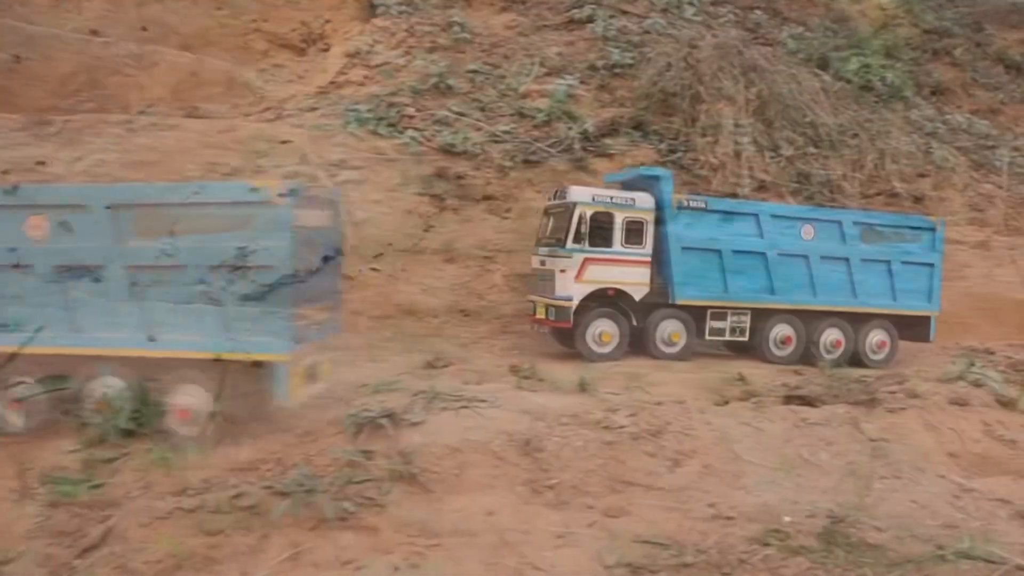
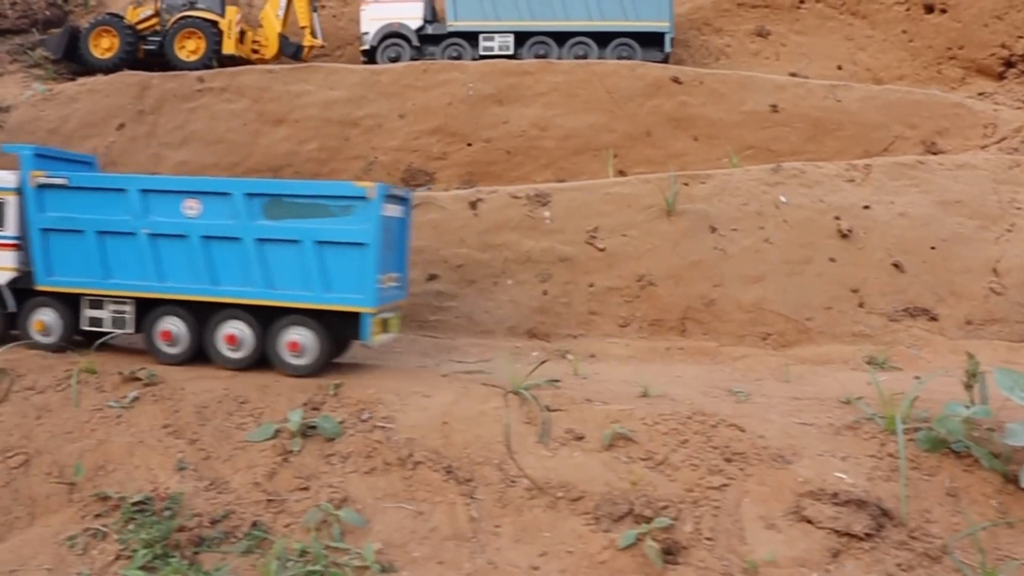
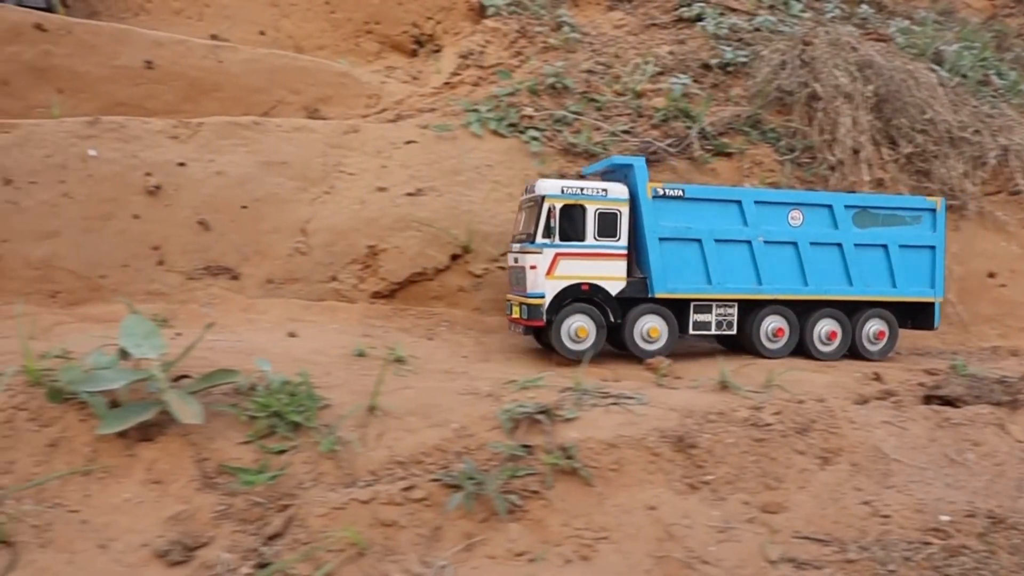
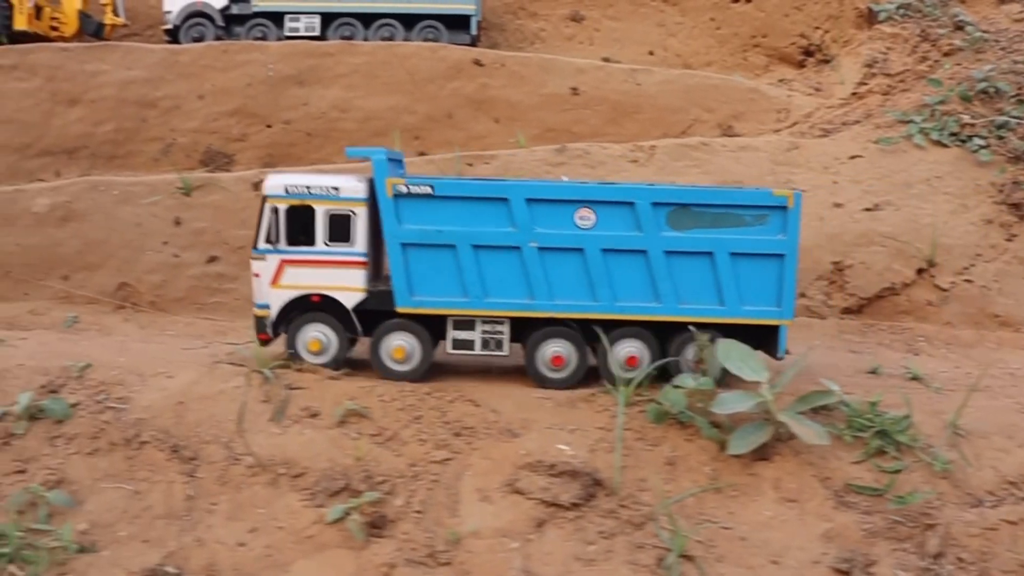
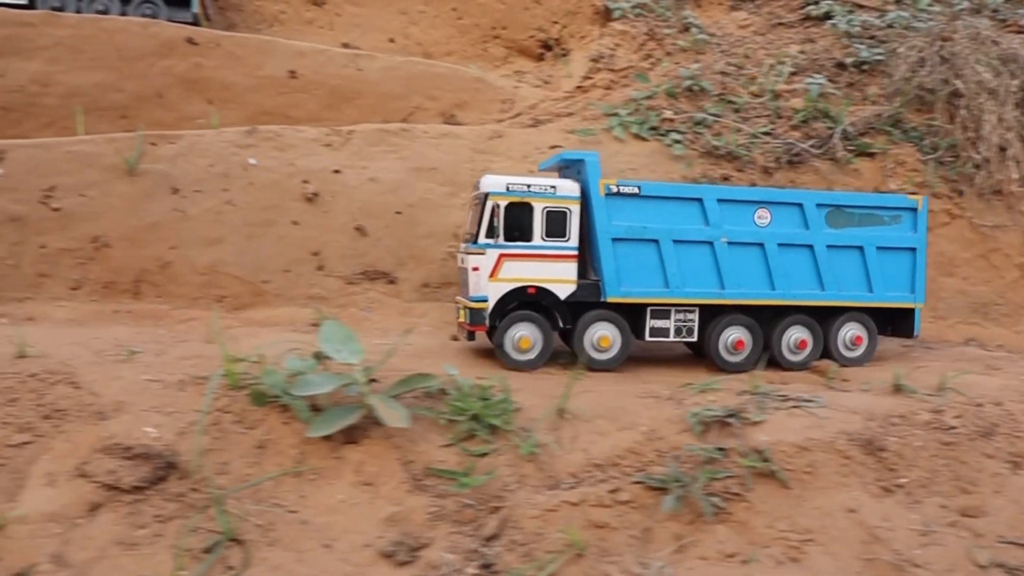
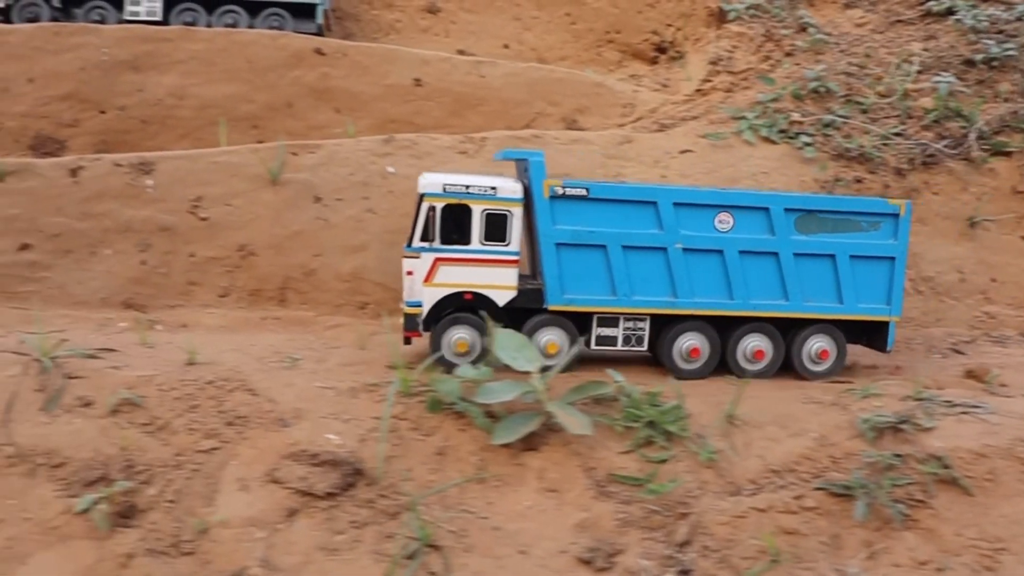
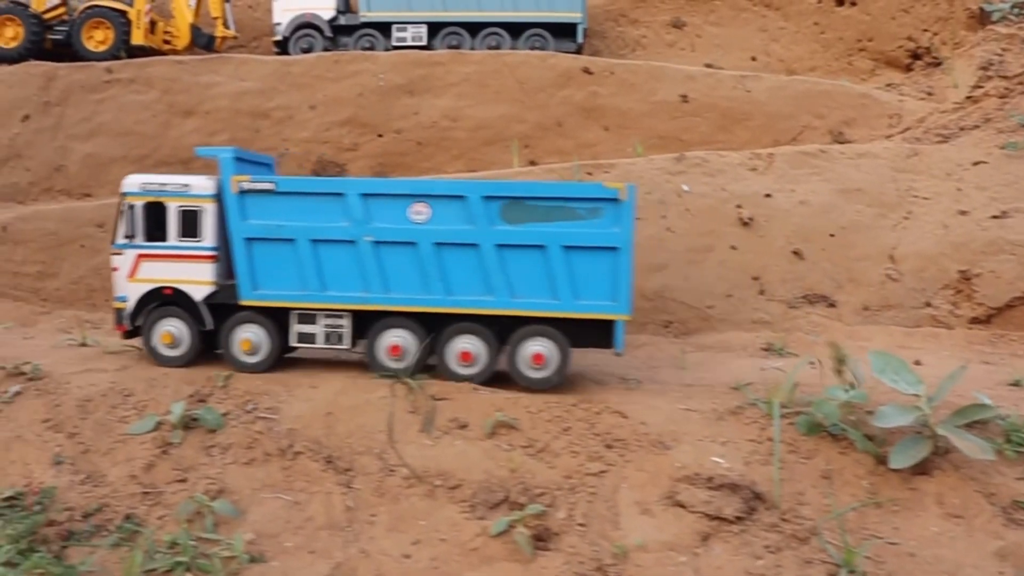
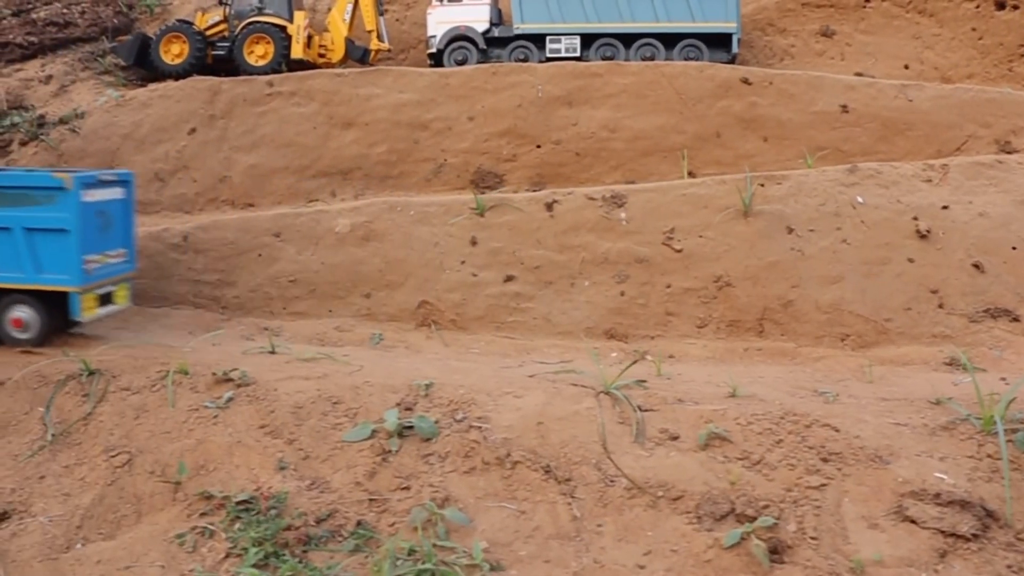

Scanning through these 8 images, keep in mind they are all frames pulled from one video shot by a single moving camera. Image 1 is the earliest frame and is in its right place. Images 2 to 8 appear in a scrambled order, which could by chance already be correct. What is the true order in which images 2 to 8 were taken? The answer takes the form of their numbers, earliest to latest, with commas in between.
3, 5, 6, 4, 7, 2, 8
